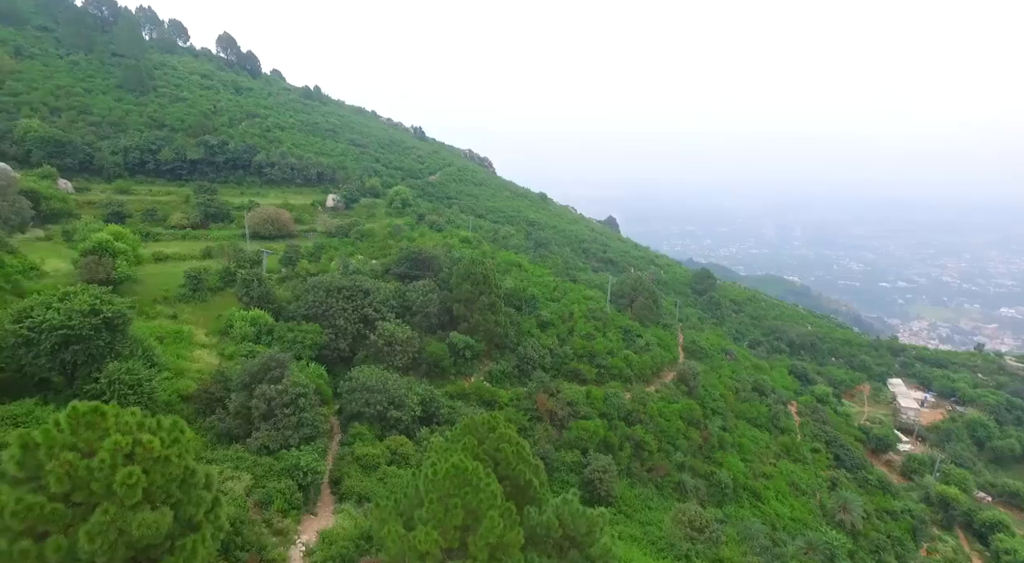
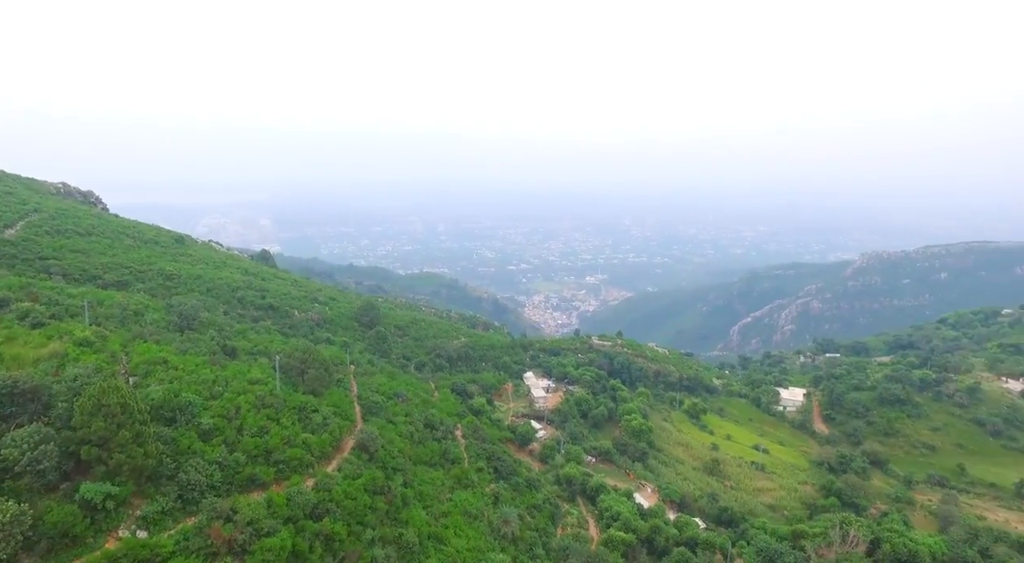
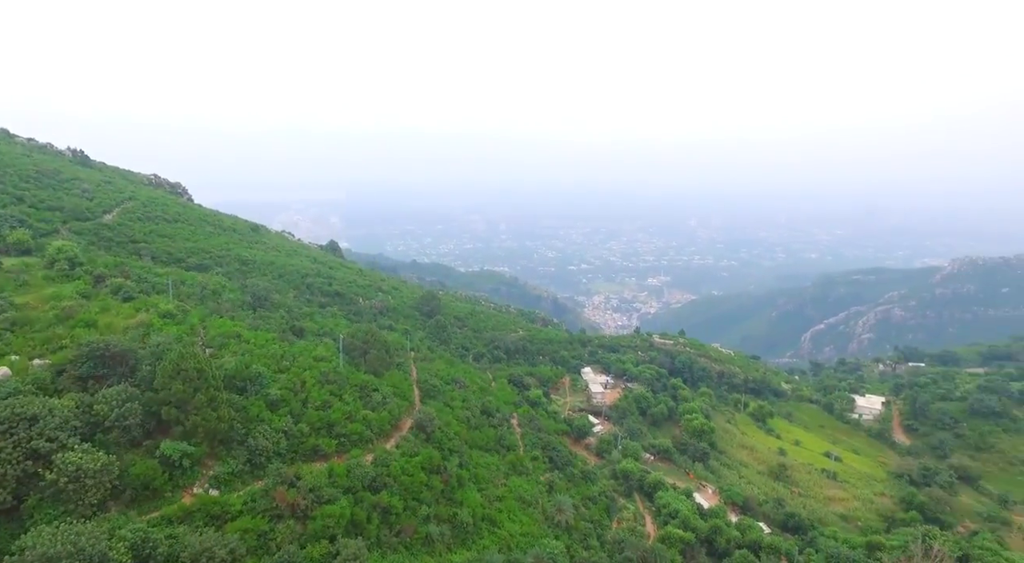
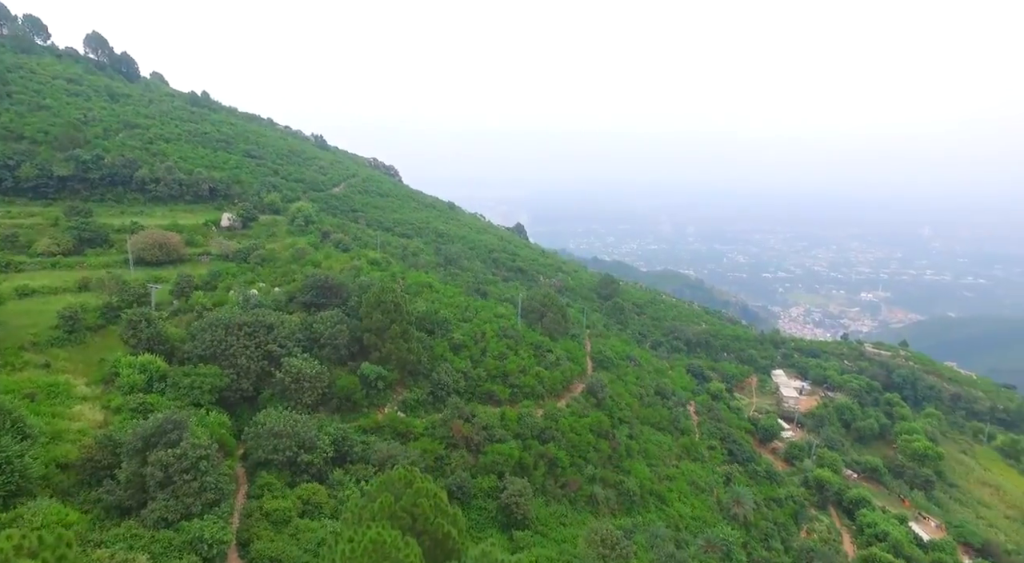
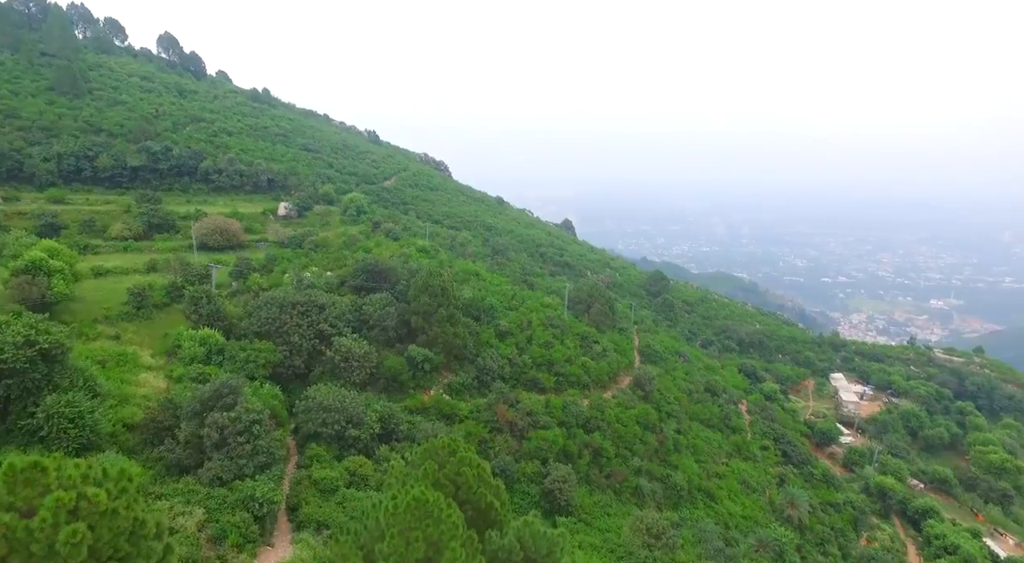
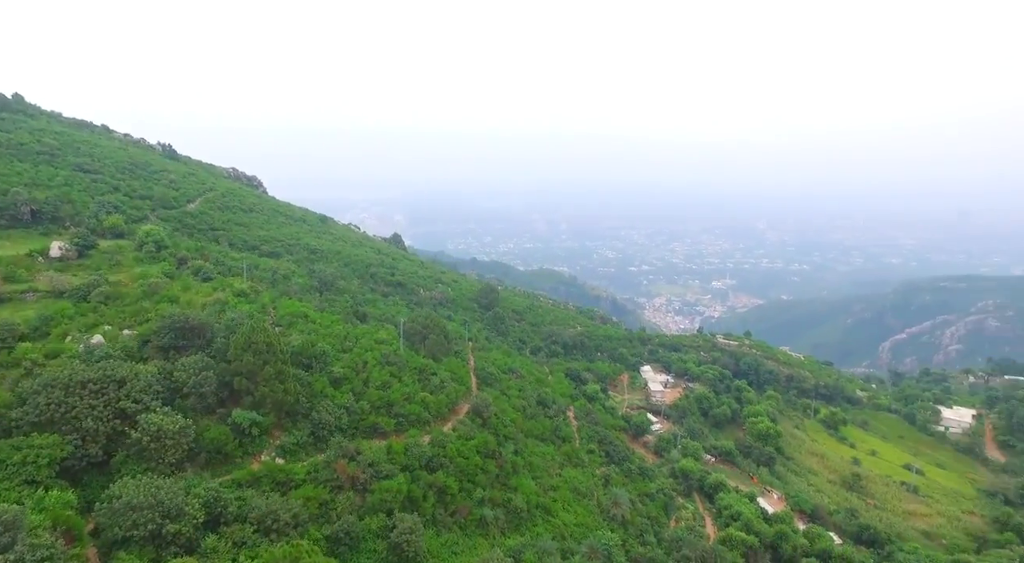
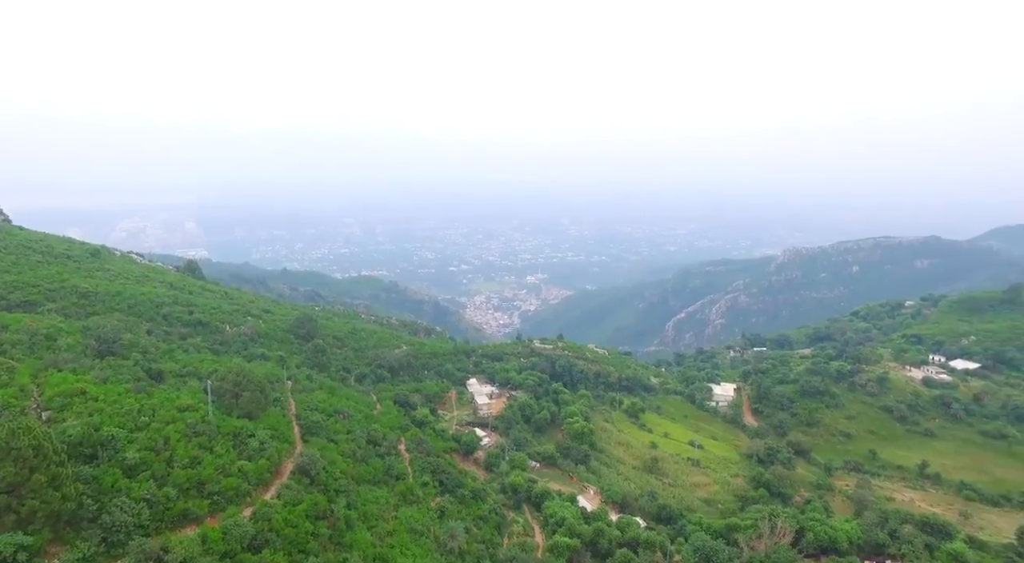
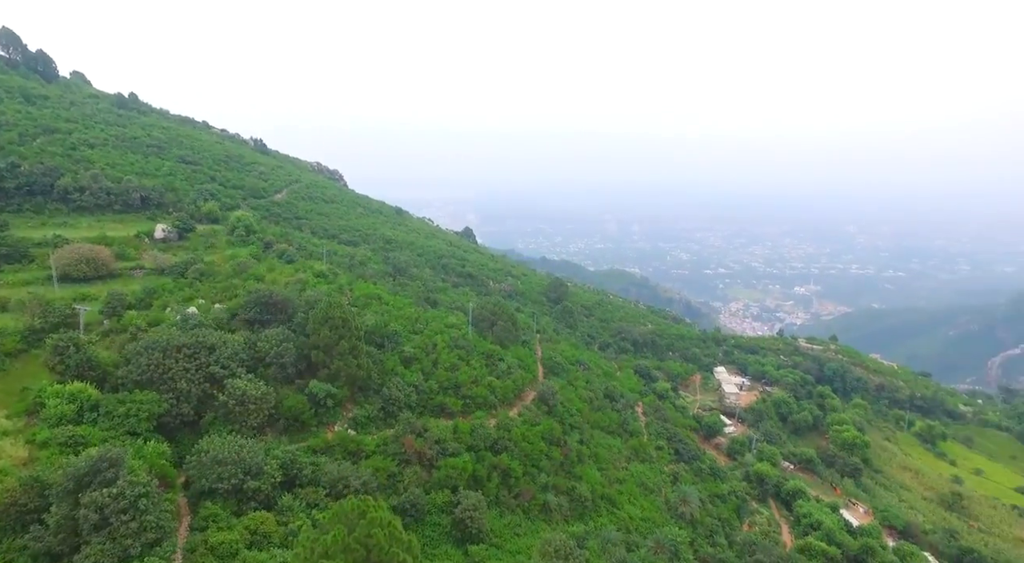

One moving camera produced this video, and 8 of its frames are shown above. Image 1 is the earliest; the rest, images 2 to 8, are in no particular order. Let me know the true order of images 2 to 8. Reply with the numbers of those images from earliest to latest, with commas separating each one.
5, 4, 8, 6, 3, 2, 7
